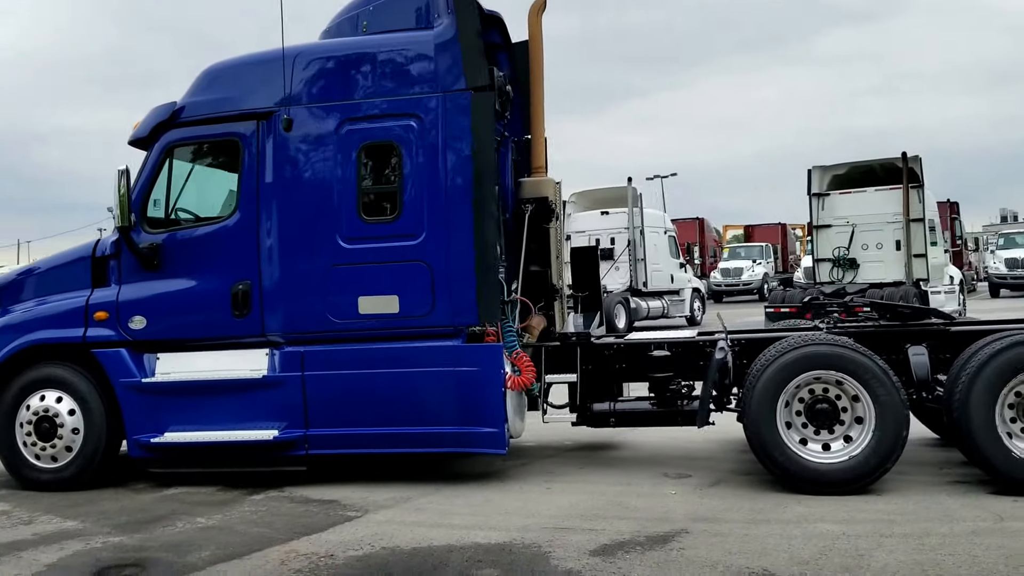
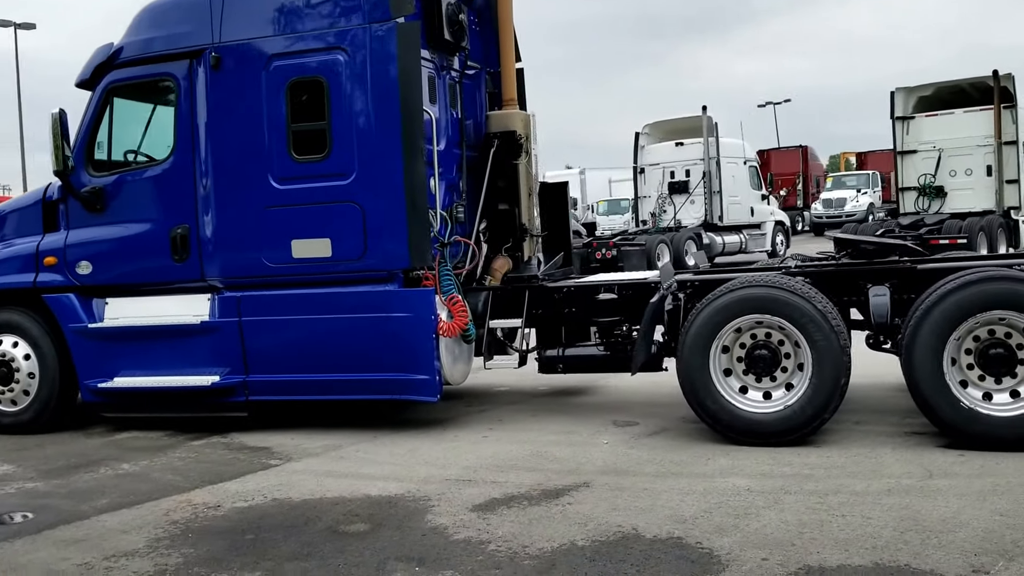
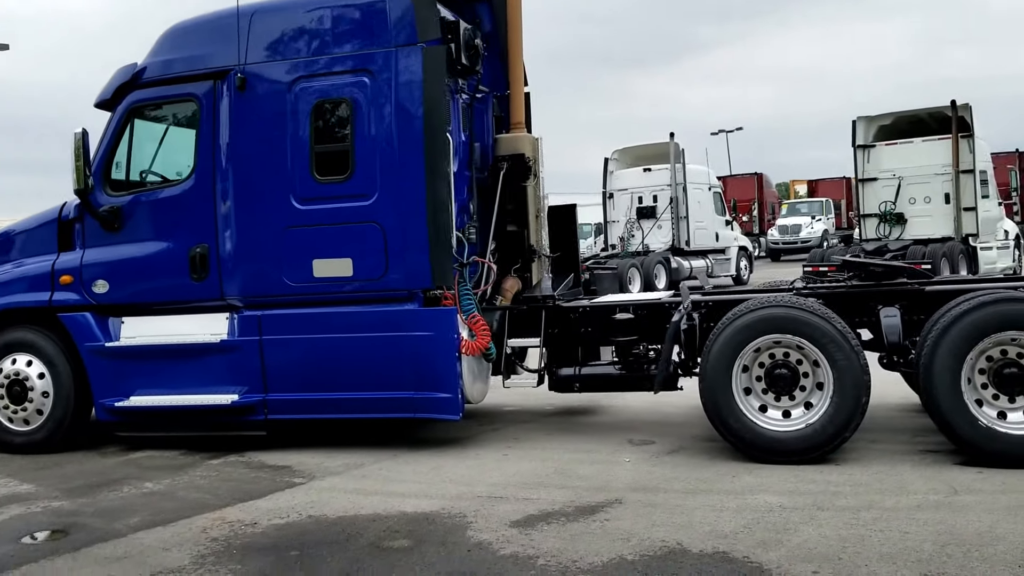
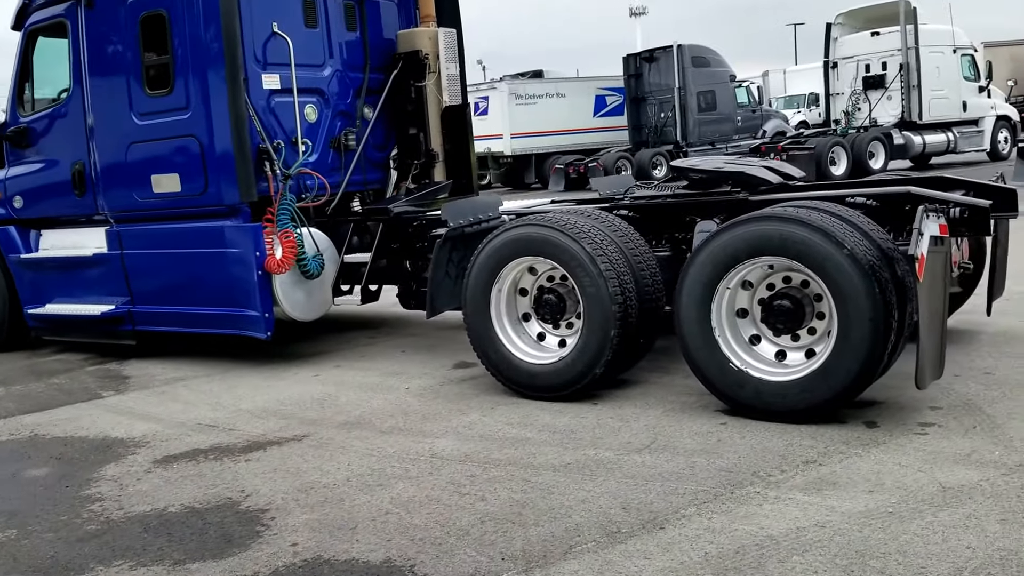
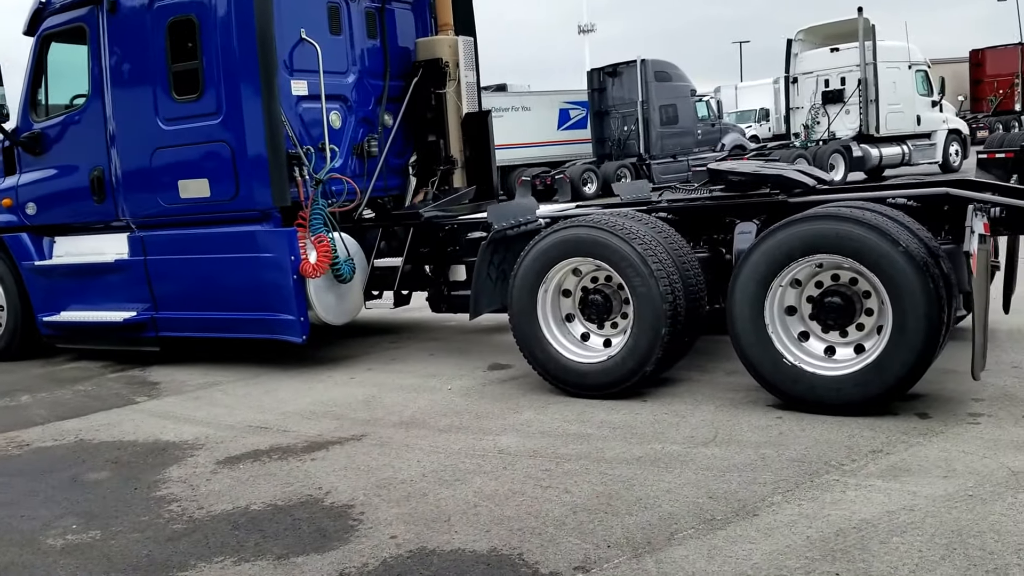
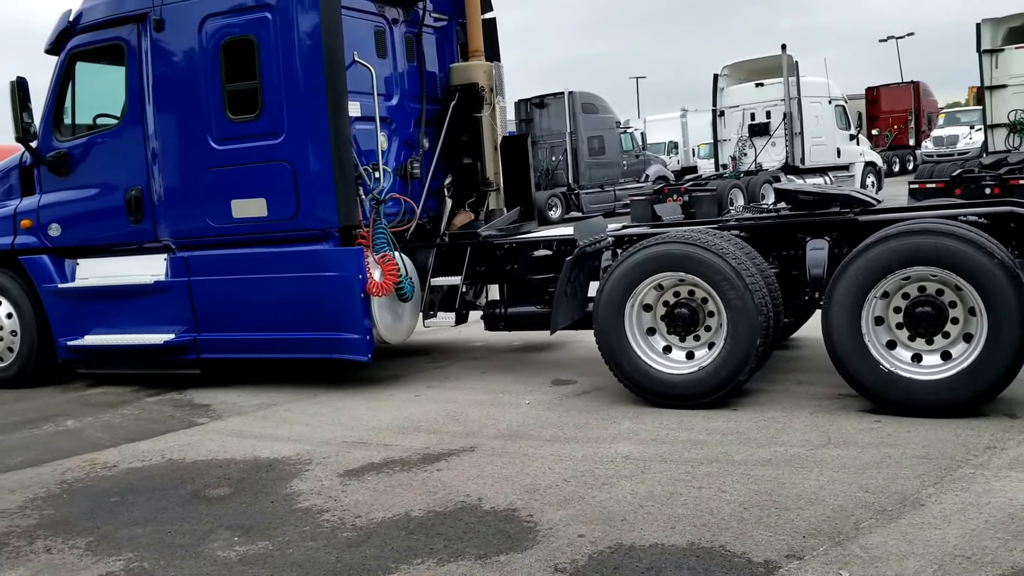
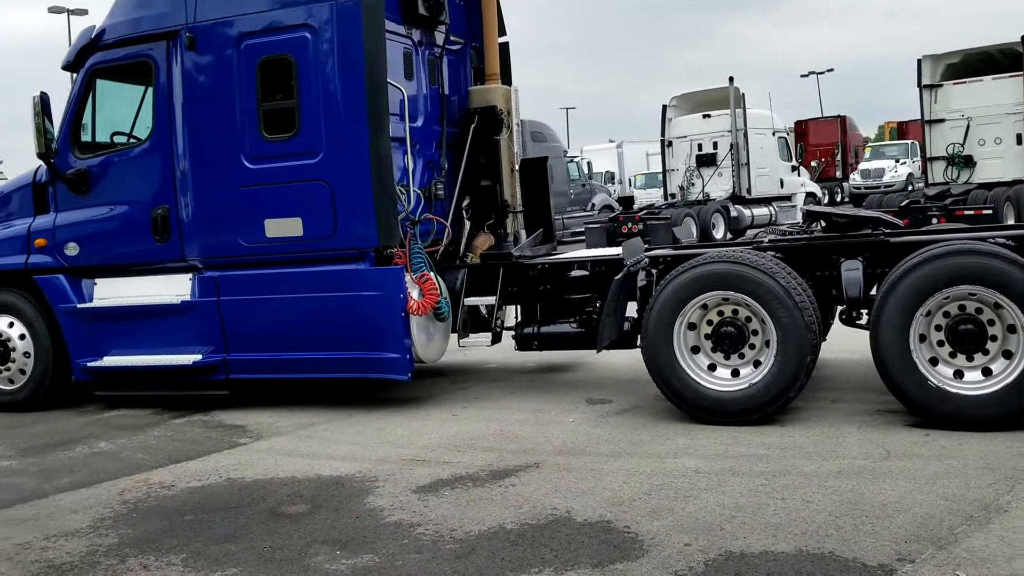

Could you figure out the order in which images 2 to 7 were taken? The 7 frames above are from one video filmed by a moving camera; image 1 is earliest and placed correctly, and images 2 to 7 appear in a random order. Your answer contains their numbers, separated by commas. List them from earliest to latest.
3, 2, 7, 6, 5, 4
